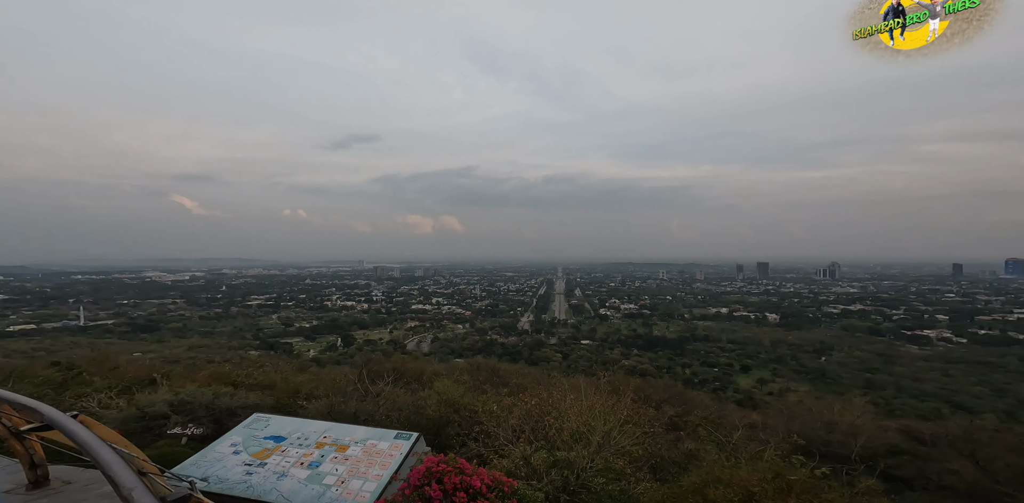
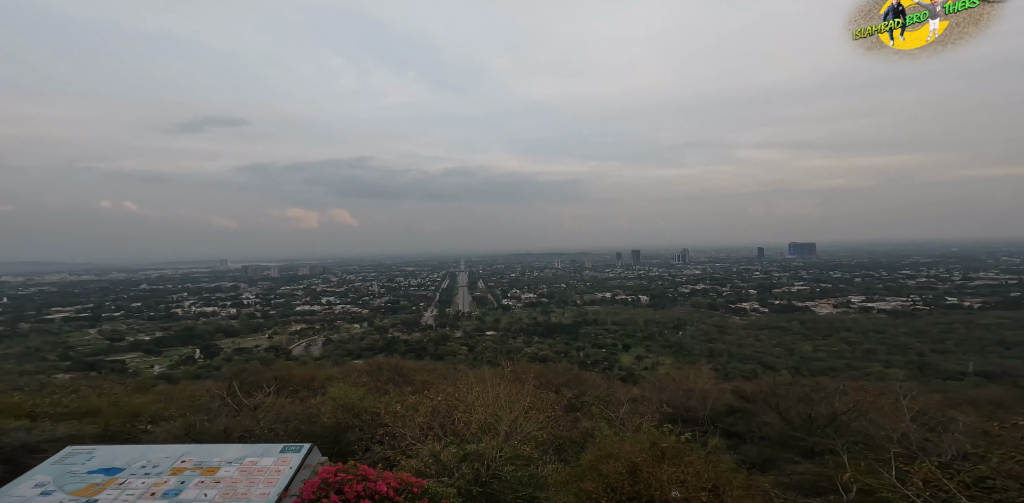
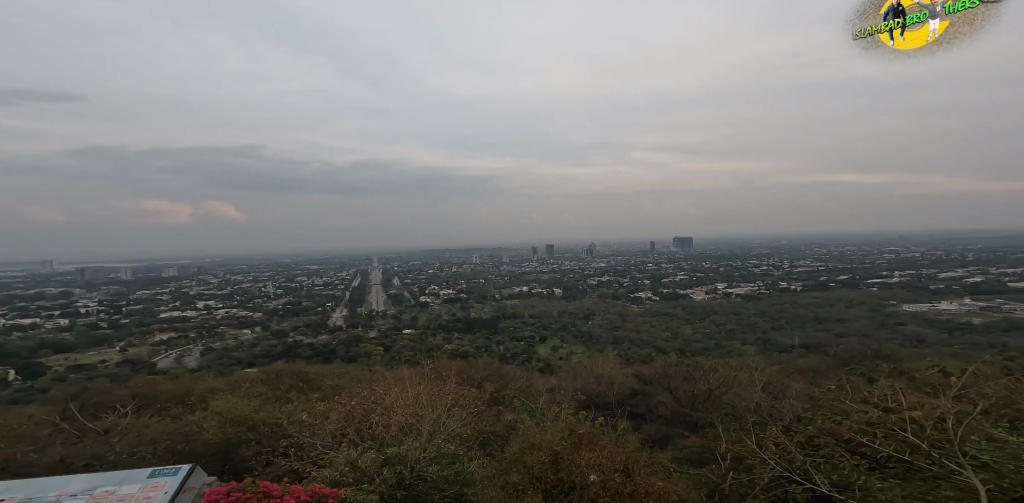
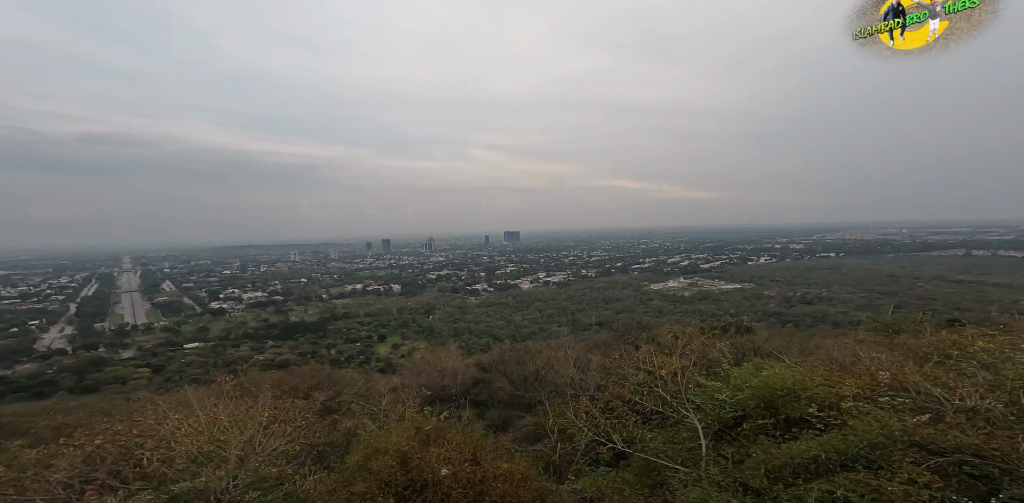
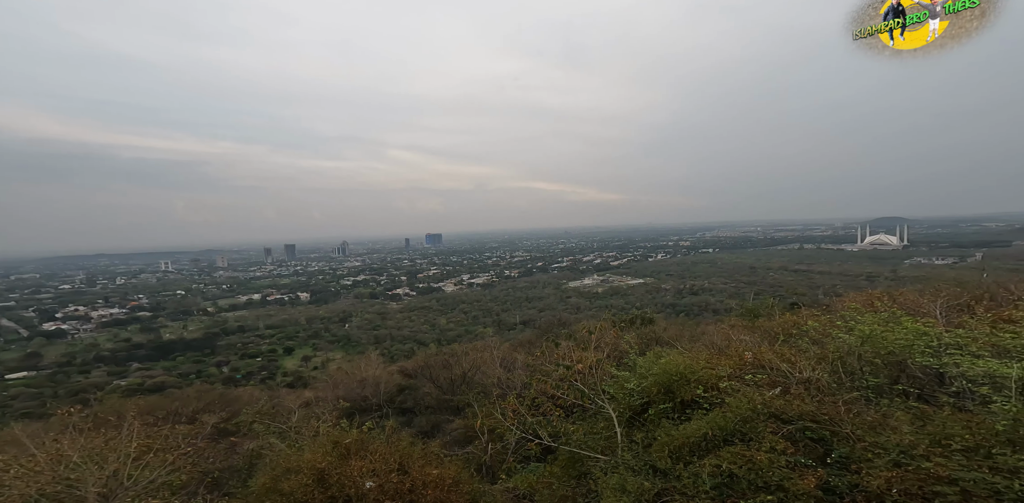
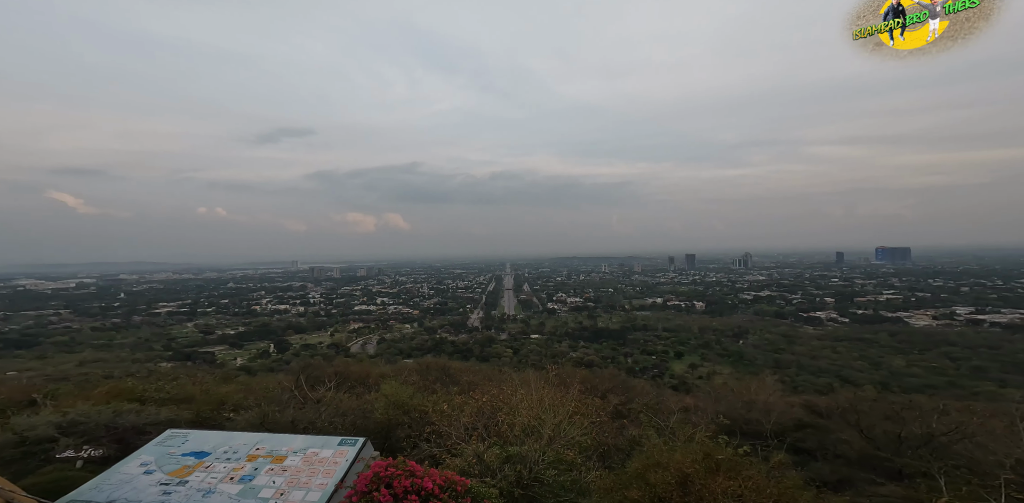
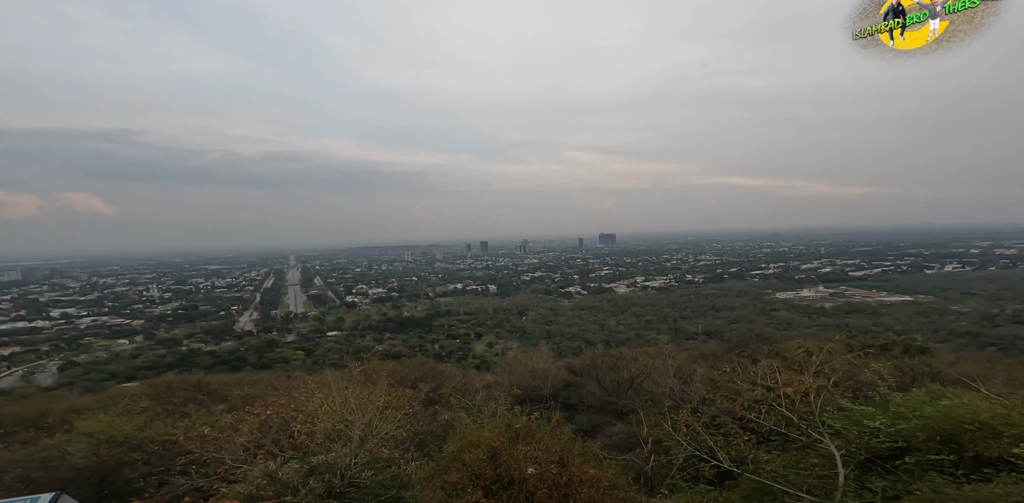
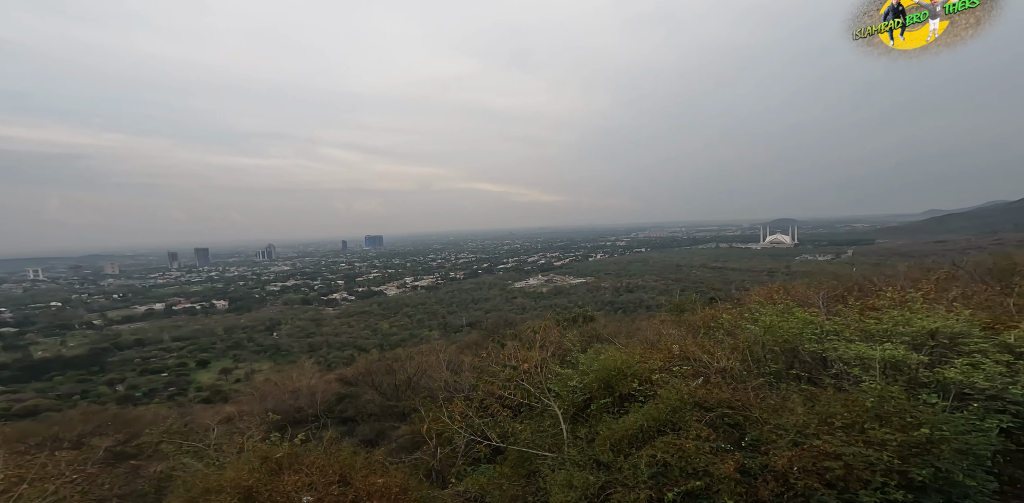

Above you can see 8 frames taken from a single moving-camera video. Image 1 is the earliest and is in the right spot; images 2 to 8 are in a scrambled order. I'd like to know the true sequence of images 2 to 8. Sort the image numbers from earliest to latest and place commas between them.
6, 2, 3, 7, 4, 5, 8
